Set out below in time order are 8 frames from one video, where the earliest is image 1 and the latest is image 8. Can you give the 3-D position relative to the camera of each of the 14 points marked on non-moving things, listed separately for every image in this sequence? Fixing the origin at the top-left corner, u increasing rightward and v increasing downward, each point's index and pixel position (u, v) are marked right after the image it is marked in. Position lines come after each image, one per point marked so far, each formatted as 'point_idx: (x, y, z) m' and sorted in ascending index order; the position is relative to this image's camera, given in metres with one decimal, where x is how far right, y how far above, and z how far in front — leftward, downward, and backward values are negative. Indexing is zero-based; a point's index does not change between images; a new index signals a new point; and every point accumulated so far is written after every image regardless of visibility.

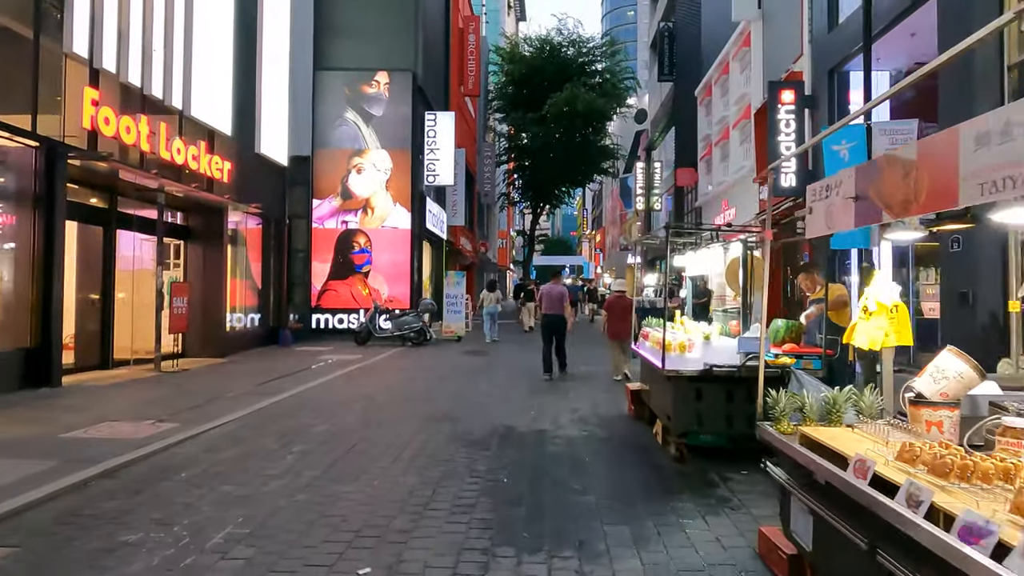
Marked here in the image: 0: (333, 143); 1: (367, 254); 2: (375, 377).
0: (-5.1, +4.1, +19.0) m
1: (-4.1, +1.0, +19.0) m
2: (-2.5, -1.5, +12.1) m
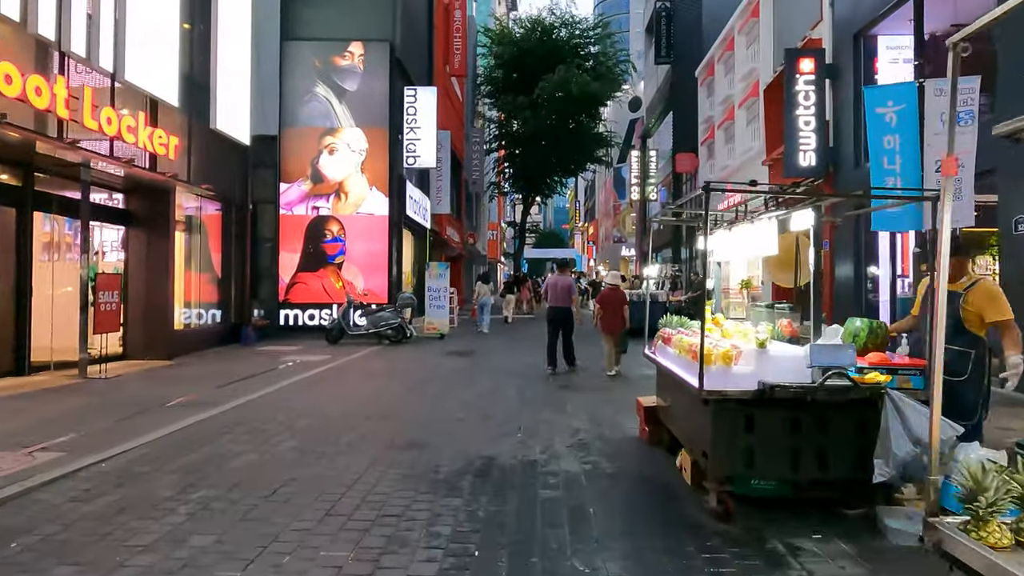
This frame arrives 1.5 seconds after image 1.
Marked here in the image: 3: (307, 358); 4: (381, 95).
0: (-5.4, +4.3, +17.3) m
1: (-4.5, +1.2, +17.3) m
2: (-2.7, -1.4, +10.4) m
3: (-4.4, -1.5, +14.2) m
4: (-3.4, +5.0, +17.5) m
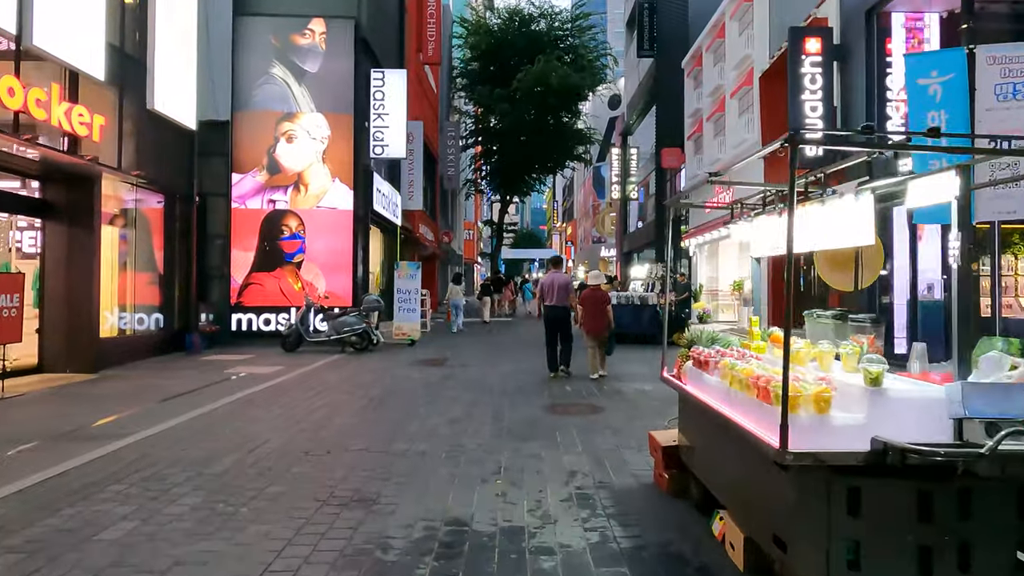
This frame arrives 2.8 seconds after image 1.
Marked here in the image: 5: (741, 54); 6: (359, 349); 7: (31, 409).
0: (-6.0, +4.3, +15.6) m
1: (-5.0, +1.1, +15.7) m
2: (-3.0, -1.4, +8.8) m
3: (-4.8, -1.5, +12.6) m
4: (-4.0, +5.0, +15.9) m
5: (+6.4, +6.6, +18.9) m
6: (-3.4, -1.3, +14.7) m
7: (-6.2, -1.6, +8.6) m
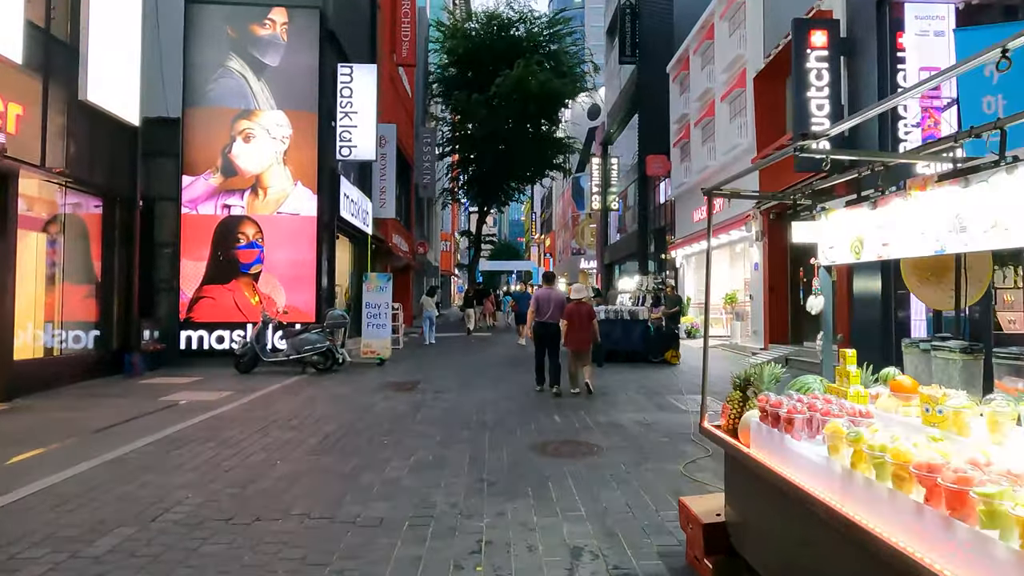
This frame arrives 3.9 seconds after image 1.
0: (-6.4, +4.0, +14.2) m
1: (-5.4, +0.8, +14.3) m
2: (-3.2, -1.6, +7.4) m
3: (-5.1, -1.8, +11.1) m
4: (-4.4, +4.7, +14.5) m
5: (+5.9, +6.3, +17.9) m
6: (-3.8, -1.6, +13.3) m
7: (-6.4, -1.7, +7.1) m
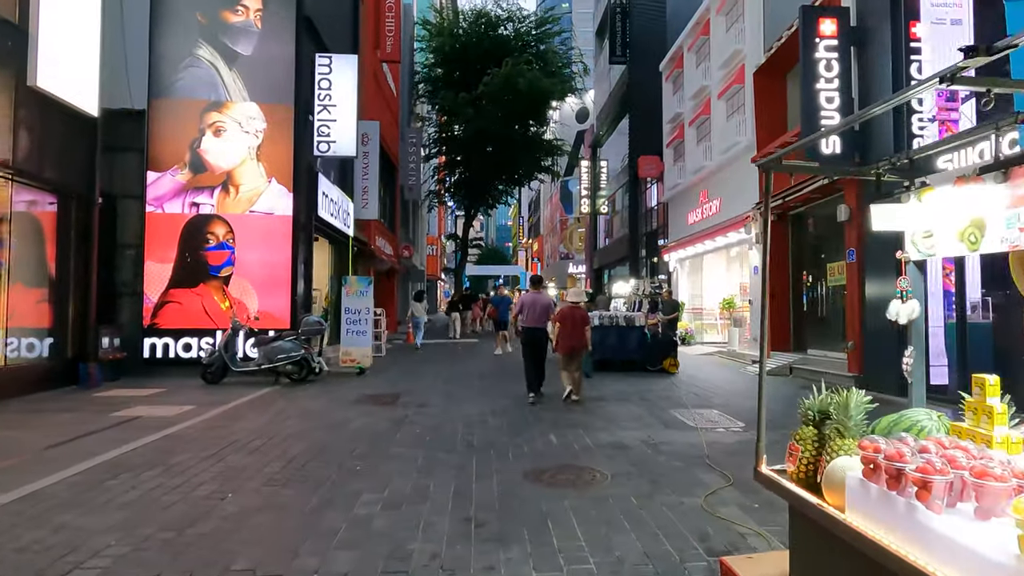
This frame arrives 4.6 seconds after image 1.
0: (-6.6, +3.9, +13.2) m
1: (-5.7, +0.7, +13.3) m
2: (-3.3, -1.6, +6.5) m
3: (-5.3, -1.8, +10.1) m
4: (-4.7, +4.6, +13.6) m
5: (+5.6, +6.1, +17.2) m
6: (-4.0, -1.7, +12.3) m
7: (-6.5, -1.8, +6.1) m
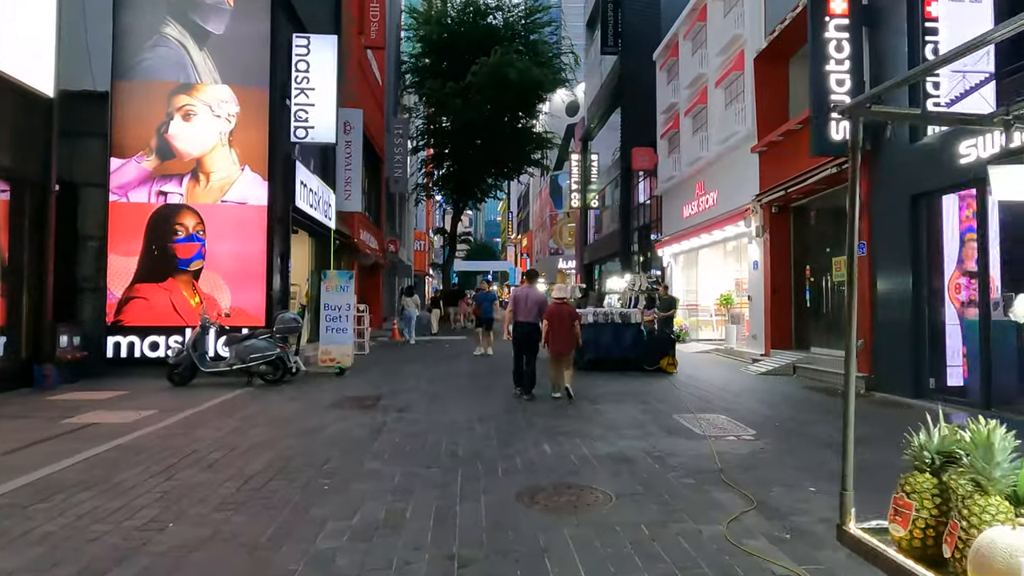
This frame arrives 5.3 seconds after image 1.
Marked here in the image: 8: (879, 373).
0: (-6.8, +4.0, +12.4) m
1: (-5.9, +0.8, +12.5) m
2: (-3.4, -1.6, +5.7) m
3: (-5.4, -1.7, +9.3) m
4: (-4.9, +4.7, +12.8) m
5: (+5.3, +6.3, +16.6) m
6: (-4.2, -1.6, +11.5) m
7: (-6.6, -1.7, +5.3) m
8: (+5.7, -1.3, +10.3) m
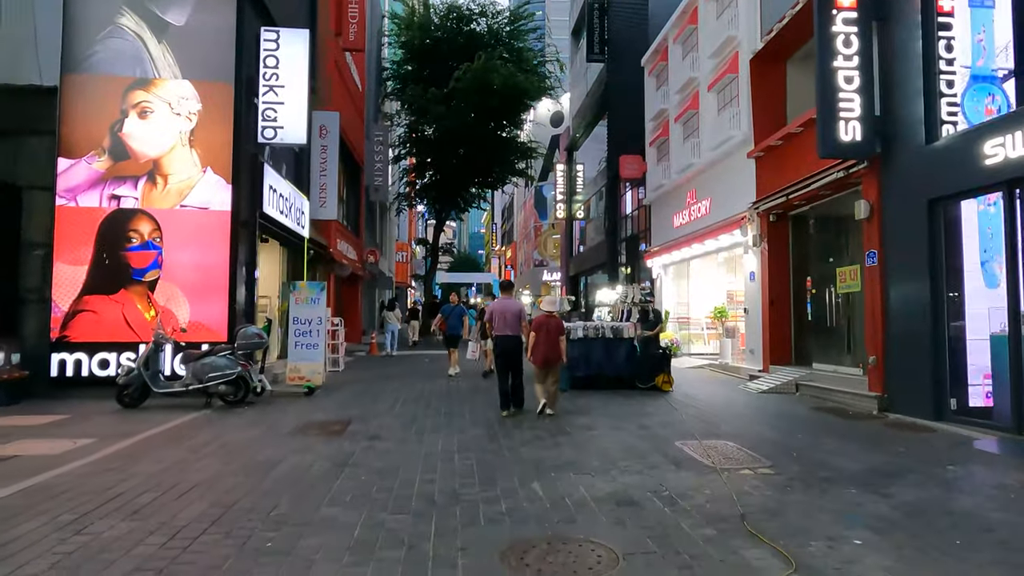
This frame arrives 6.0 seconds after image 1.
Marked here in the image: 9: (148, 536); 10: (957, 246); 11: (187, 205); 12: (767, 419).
0: (-7.1, +3.8, +11.4) m
1: (-6.1, +0.6, +11.5) m
2: (-3.5, -1.7, +4.7) m
3: (-5.6, -1.9, +8.3) m
4: (-5.1, +4.5, +11.9) m
5: (+5.0, +6.0, +15.9) m
6: (-4.4, -1.8, +10.5) m
7: (-6.7, -1.8, +4.2) m
8: (+5.4, -1.5, +9.5) m
9: (-2.4, -1.7, +4.5) m
10: (+5.8, +0.5, +8.7) m
11: (-5.6, +1.4, +11.6) m
12: (+3.6, -1.8, +9.3) m
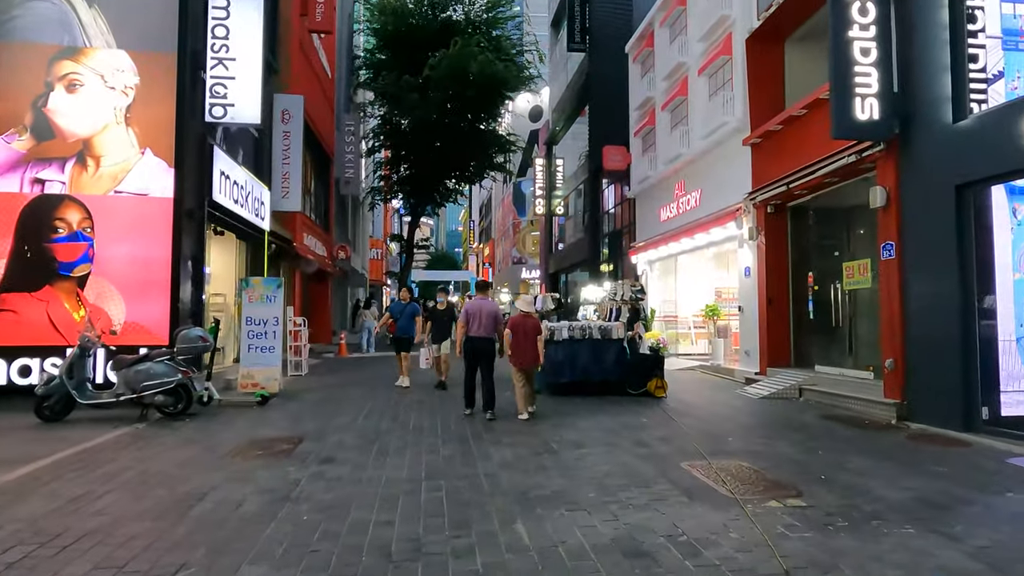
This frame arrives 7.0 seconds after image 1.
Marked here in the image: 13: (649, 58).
0: (-7.4, +3.8, +10.0) m
1: (-6.5, +0.7, +10.1) m
2: (-3.6, -1.6, +3.5) m
3: (-5.9, -1.8, +6.9) m
4: (-5.5, +4.5, +10.6) m
5: (+4.5, +6.0, +14.9) m
6: (-4.7, -1.7, +9.2) m
7: (-6.8, -1.7, +2.8) m
8: (+5.2, -1.4, +8.6) m
9: (-2.5, -1.6, +3.3) m
10: (+5.5, +0.6, +7.7) m
11: (-6.0, +1.5, +10.3) m
12: (+3.3, -1.8, +8.3) m
13: (+4.0, +6.8, +19.6) m
